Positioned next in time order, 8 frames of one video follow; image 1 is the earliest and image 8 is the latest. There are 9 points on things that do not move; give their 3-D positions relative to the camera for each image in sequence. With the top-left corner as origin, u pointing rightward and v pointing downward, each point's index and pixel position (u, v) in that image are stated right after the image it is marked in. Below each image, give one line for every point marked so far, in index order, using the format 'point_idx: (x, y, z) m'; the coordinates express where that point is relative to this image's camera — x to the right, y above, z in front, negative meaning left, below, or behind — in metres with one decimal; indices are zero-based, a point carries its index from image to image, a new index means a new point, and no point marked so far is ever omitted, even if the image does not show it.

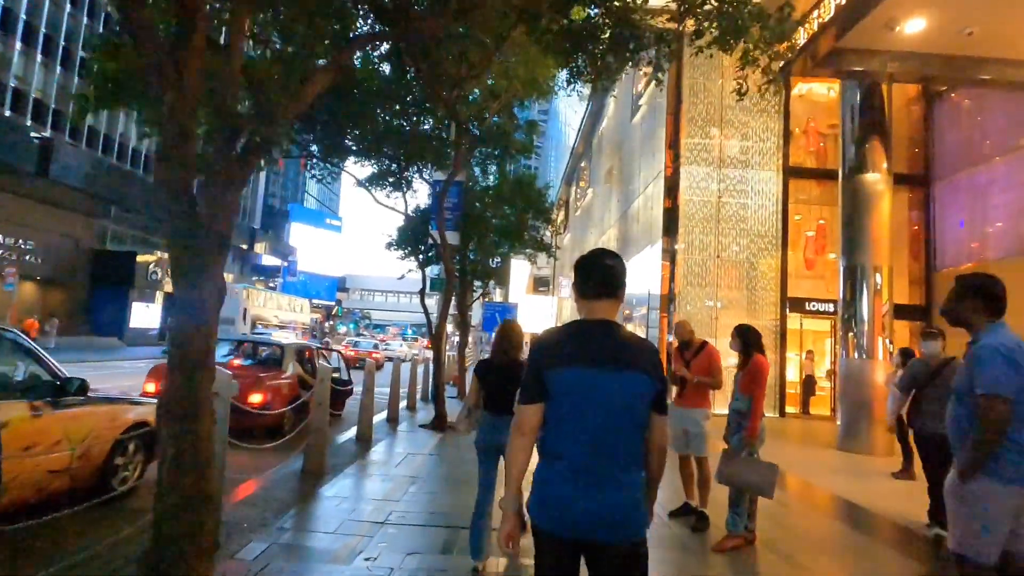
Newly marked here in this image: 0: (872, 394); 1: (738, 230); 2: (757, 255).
0: (+6.4, -1.9, +9.7) m
1: (+6.5, +1.7, +15.3) m
2: (+7.1, +1.0, +15.3) m
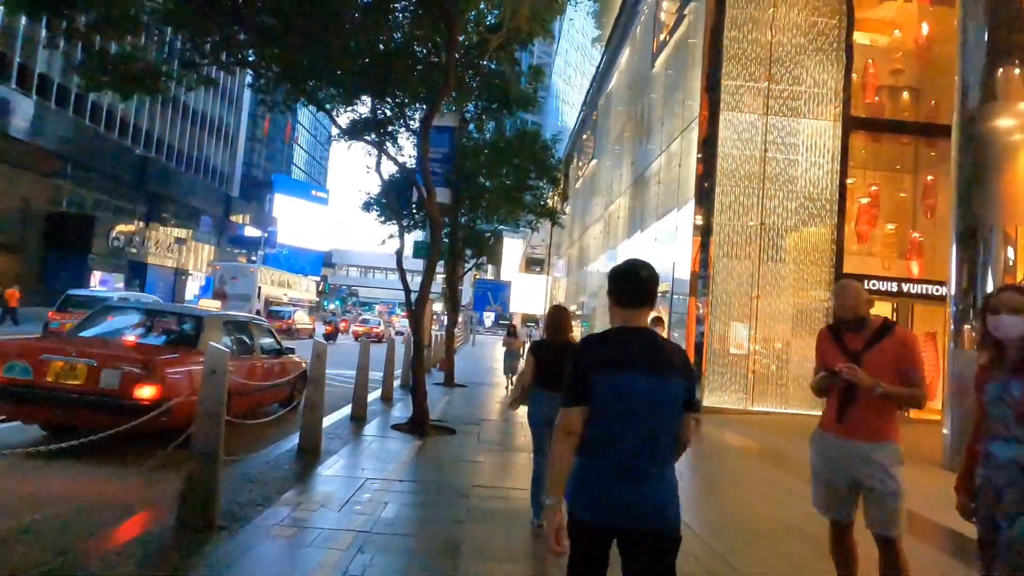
0: (+6.5, -1.5, +7.2) m
1: (+6.5, +2.3, +12.8) m
2: (+7.1, +1.6, +12.8) m
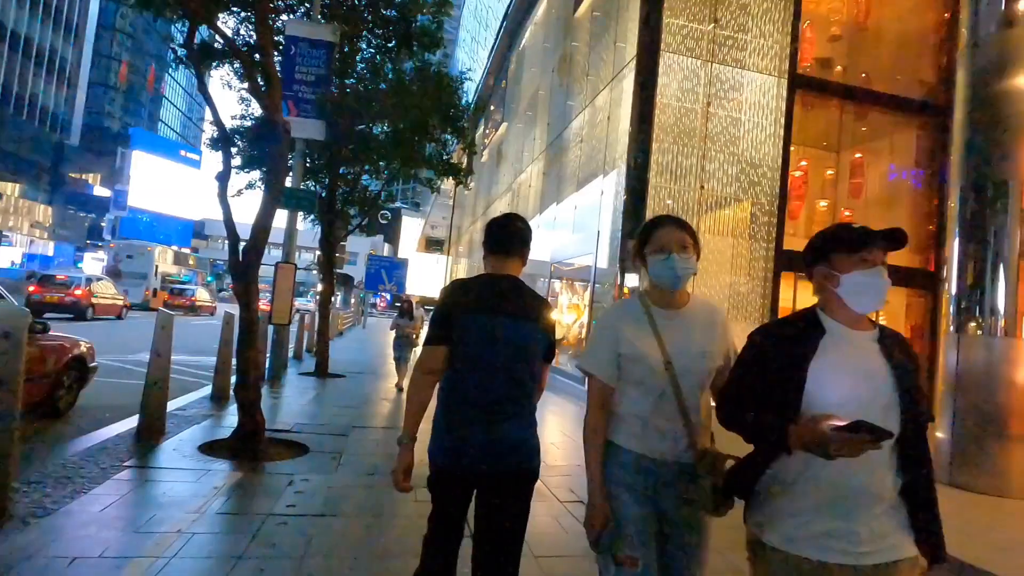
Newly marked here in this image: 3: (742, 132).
0: (+5.4, -1.2, +5.8) m
1: (+4.5, +2.8, +11.2) m
2: (+5.0, +2.1, +11.3) m
3: (+4.8, +3.3, +11.2) m
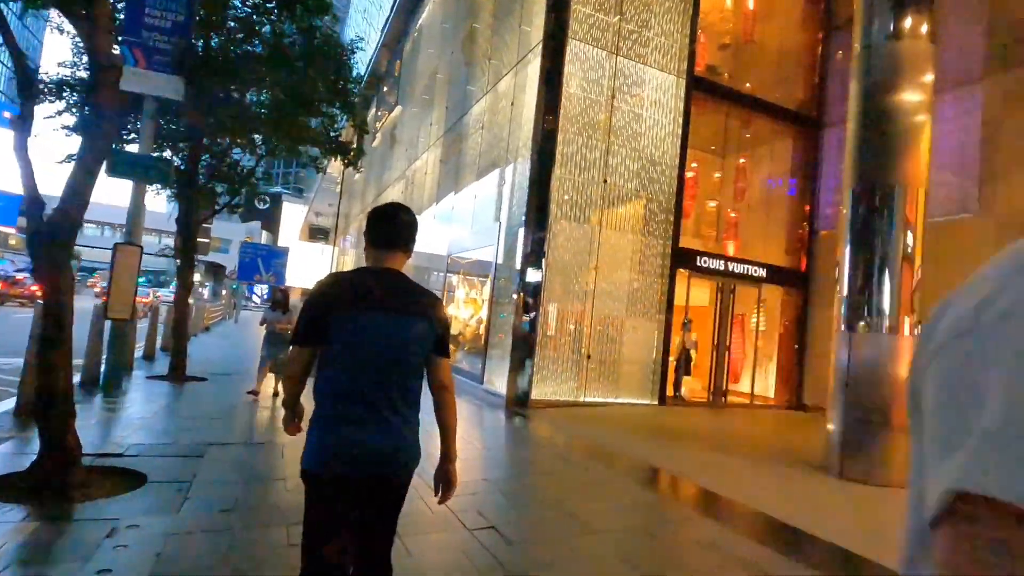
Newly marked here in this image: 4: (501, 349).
0: (+4.3, -1.2, +6.1) m
1: (+2.4, +2.9, +11.1) m
2: (+2.9, +2.2, +11.3) m
3: (+2.8, +3.3, +11.2) m
4: (-0.2, -1.3, +11.0) m
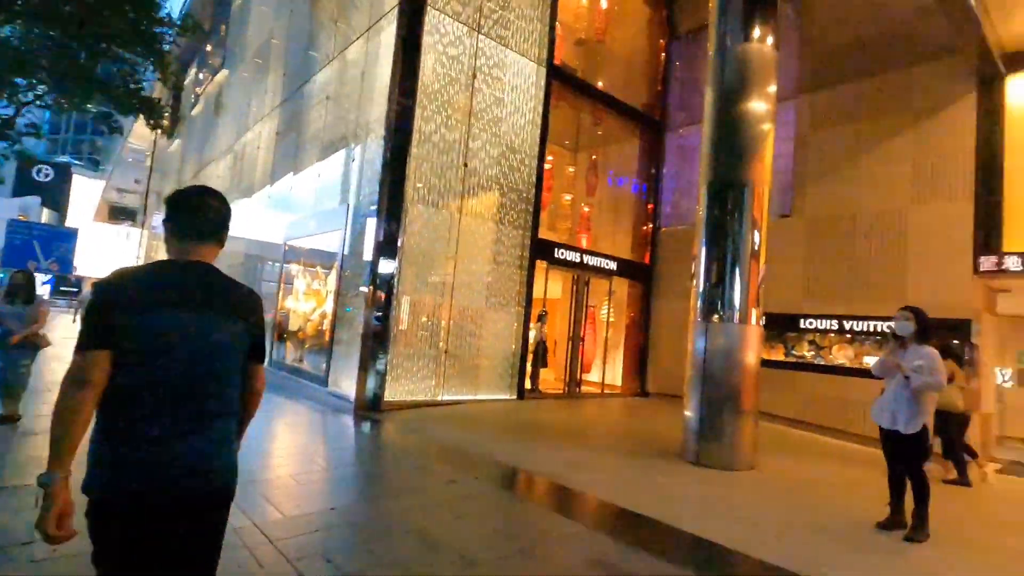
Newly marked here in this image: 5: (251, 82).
0: (+2.7, -1.1, +6.4) m
1: (-0.5, +3.0, +10.6) m
2: (0.0, +2.3, +11.0) m
3: (-0.2, +3.5, +10.8) m
4: (-3.0, -1.1, +9.9) m
5: (-8.6, +6.8, +17.8) m
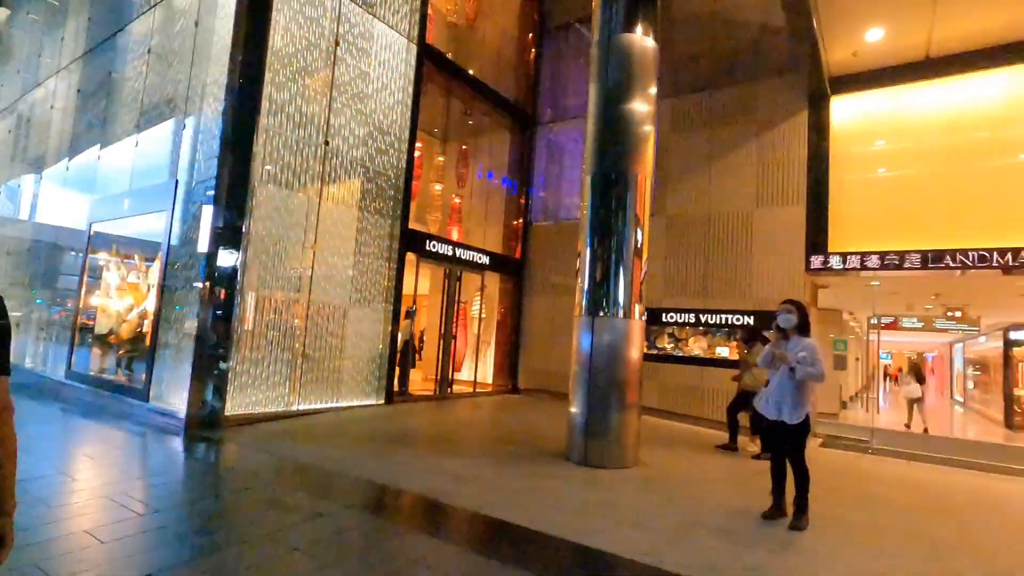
0: (+1.3, -1.0, +6.3) m
1: (-2.8, +3.1, +9.5) m
2: (-2.5, +2.4, +10.0) m
3: (-2.6, +3.6, +9.8) m
4: (-5.1, -1.0, +8.2) m
5: (-12.5, +7.0, +14.4) m
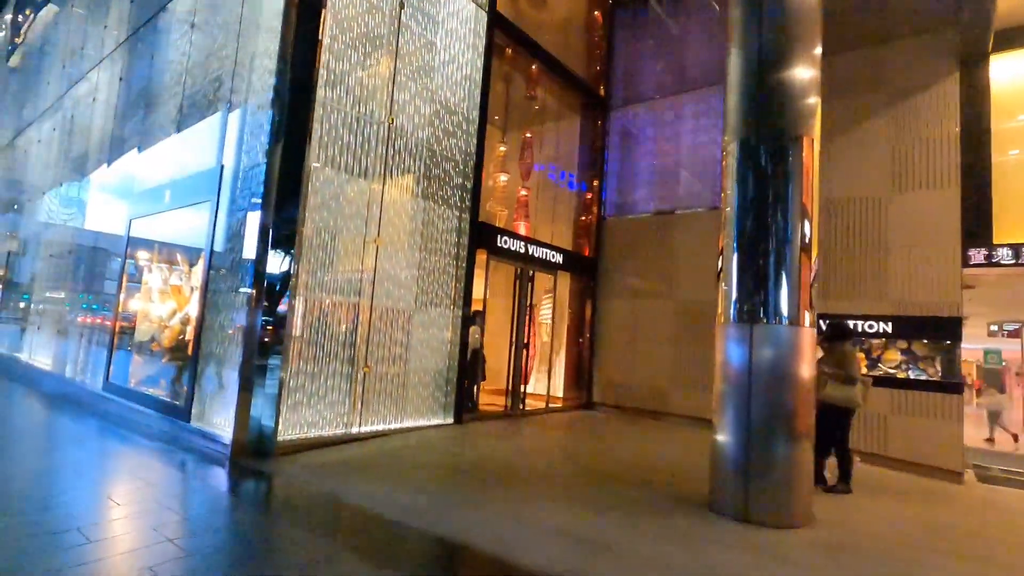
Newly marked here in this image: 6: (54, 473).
0: (+2.5, -1.0, +4.8) m
1: (-1.4, +3.1, +8.3) m
2: (-1.1, +2.4, +8.7) m
3: (-1.2, +3.6, +8.6) m
4: (-3.8, -1.0, +7.1) m
5: (-10.9, +6.9, +13.7) m
6: (-4.6, -1.8, +5.4) m
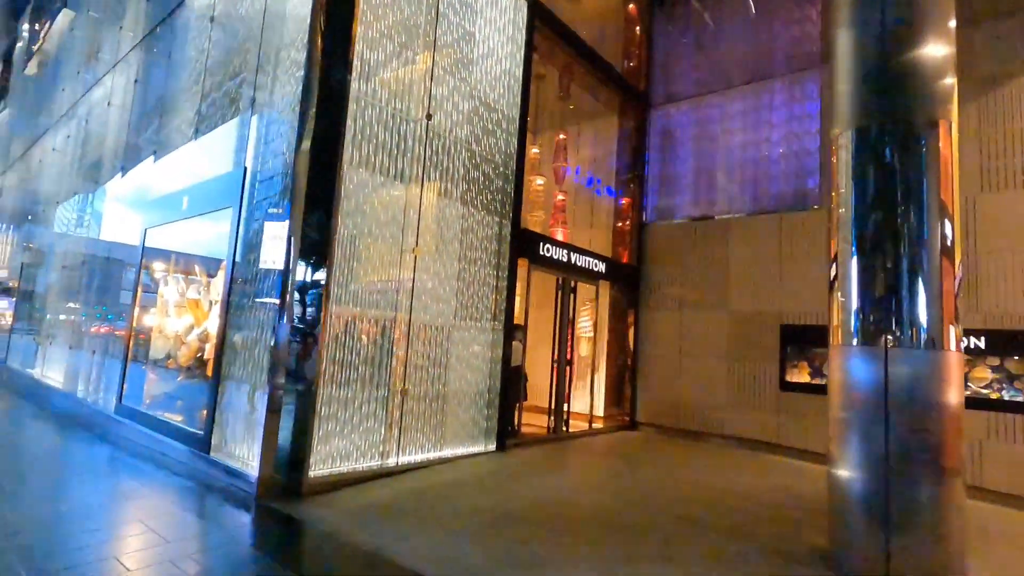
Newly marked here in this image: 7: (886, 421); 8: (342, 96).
0: (+3.1, -1.1, +3.9) m
1: (-0.8, +2.9, +7.6) m
2: (-0.4, +2.2, +8.0) m
3: (-0.5, +3.4, +7.9) m
4: (-3.1, -1.2, +6.3) m
5: (-10.1, +6.6, +13.3) m
6: (-3.9, -2.0, +4.6) m
7: (+2.8, -1.0, +4.0) m
8: (-2.0, +2.2, +6.2) m
